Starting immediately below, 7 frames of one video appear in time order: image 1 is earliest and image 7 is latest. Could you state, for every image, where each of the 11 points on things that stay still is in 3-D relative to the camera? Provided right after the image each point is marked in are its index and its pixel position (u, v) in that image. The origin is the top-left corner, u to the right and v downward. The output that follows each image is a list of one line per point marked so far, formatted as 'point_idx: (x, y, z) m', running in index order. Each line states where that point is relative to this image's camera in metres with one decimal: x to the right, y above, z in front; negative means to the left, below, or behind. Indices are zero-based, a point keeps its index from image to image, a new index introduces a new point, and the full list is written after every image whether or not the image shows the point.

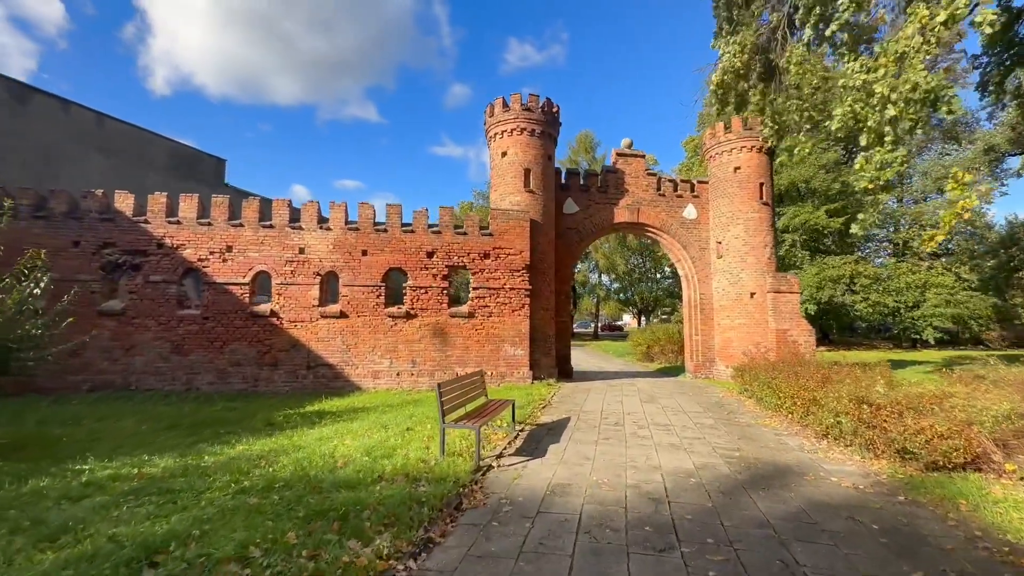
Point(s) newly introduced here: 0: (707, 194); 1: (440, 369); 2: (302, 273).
0: (+6.7, +3.2, +16.1) m
1: (-1.9, -2.2, +12.4) m
2: (-5.4, +0.4, +12.0) m
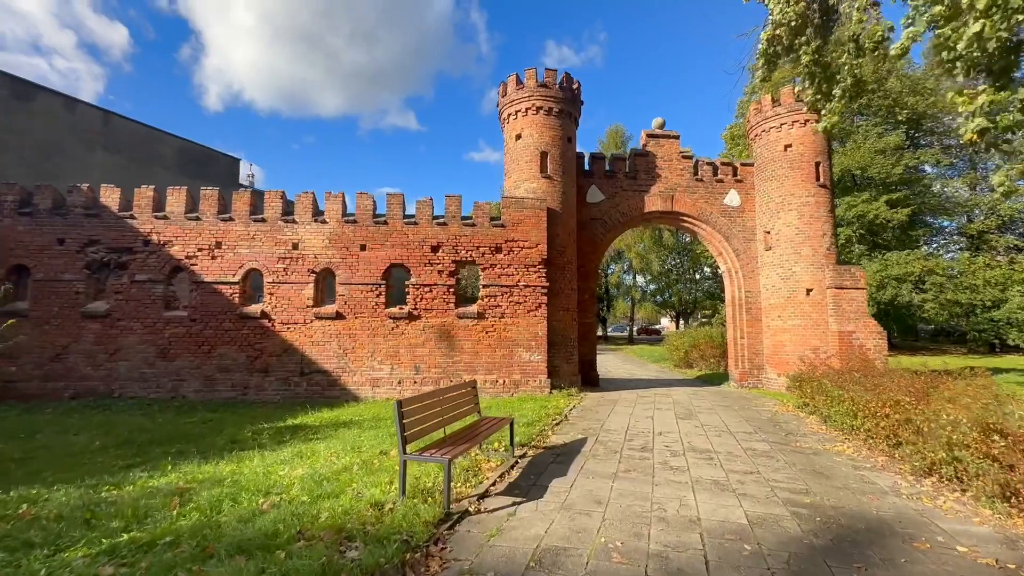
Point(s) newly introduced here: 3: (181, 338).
0: (+7.3, +3.3, +14.2) m
1: (-1.6, -2.1, +11.0) m
2: (-5.1, +0.4, +11.0) m
3: (-7.5, -1.1, +10.6) m
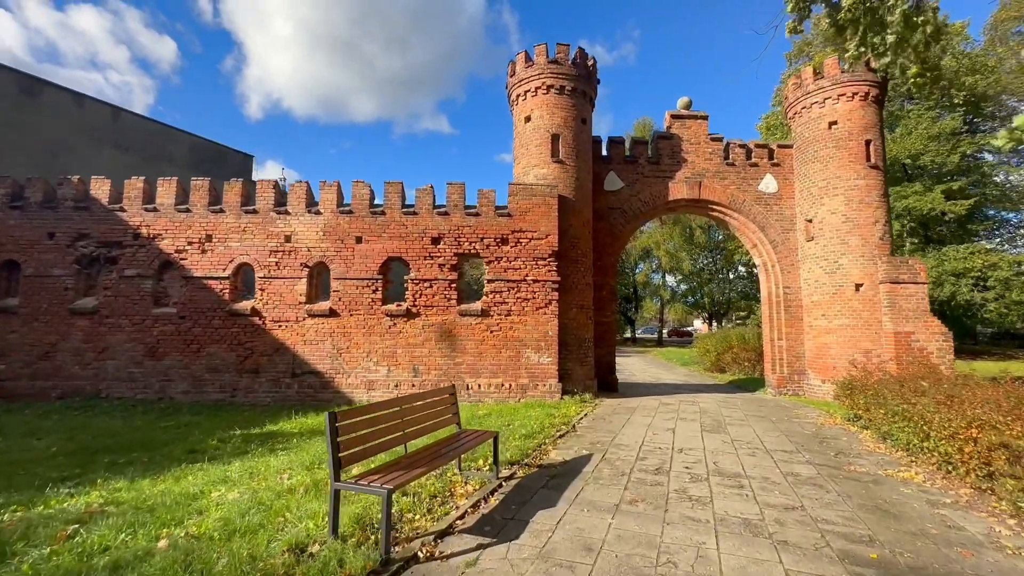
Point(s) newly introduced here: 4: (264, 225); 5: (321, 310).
0: (+7.6, +3.4, +12.7) m
1: (-1.4, -2.0, +10.1) m
2: (-4.9, +0.5, +10.3) m
3: (-7.4, -1.0, +10.1) m
4: (-5.5, +1.4, +10.4) m
5: (-4.2, -0.5, +10.1) m
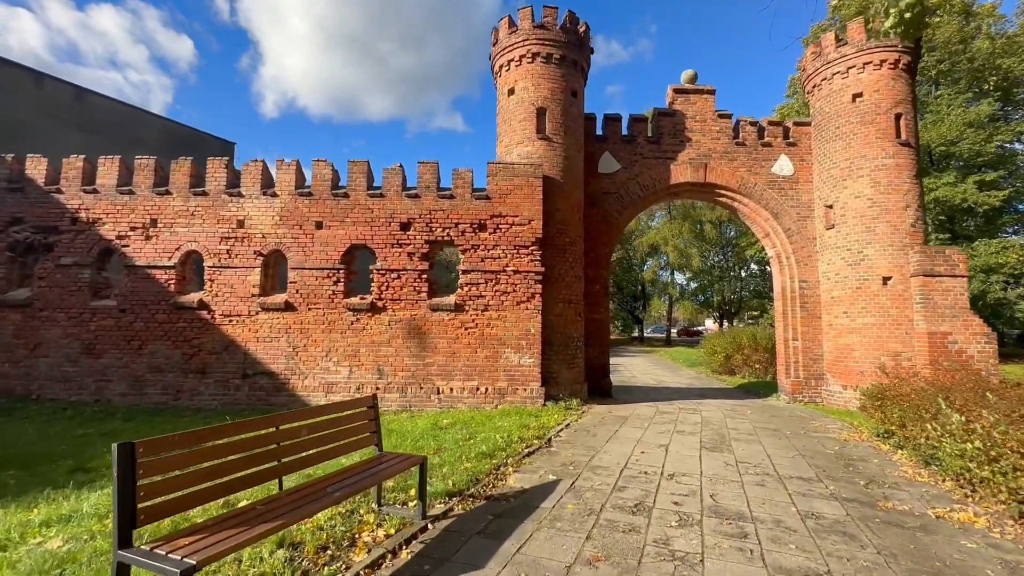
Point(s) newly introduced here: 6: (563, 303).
0: (+7.2, +3.6, +11.4) m
1: (-1.9, -1.8, +9.0) m
2: (-5.4, +0.7, +9.3) m
3: (-7.8, -0.9, +9.1) m
4: (-5.9, +1.6, +9.3) m
5: (-4.6, -0.3, +9.1) m
6: (+1.1, -0.3, +9.6) m
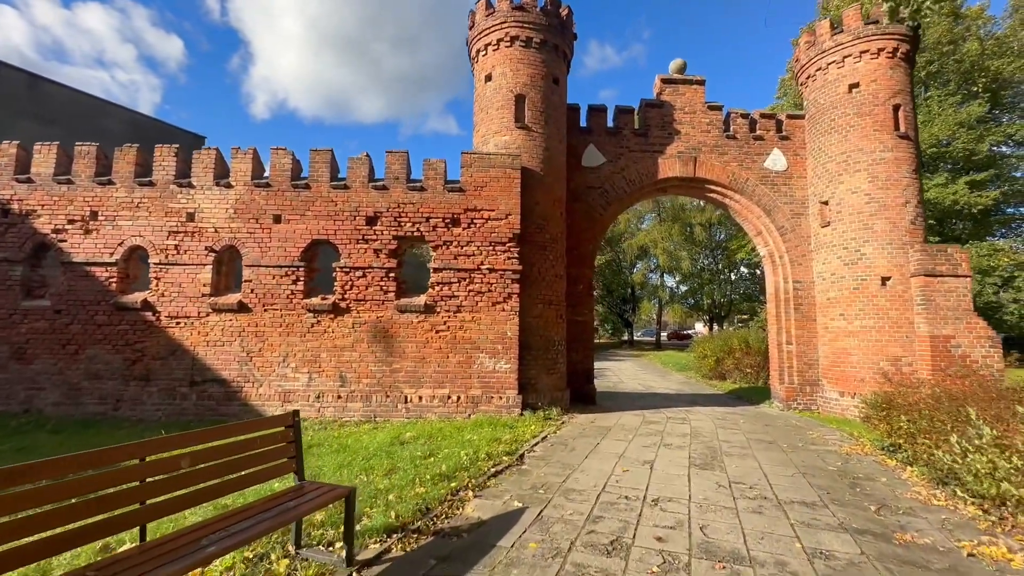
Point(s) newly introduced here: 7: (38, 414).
0: (+6.7, +3.6, +10.8) m
1: (-2.3, -1.8, +8.3) m
2: (-5.8, +0.7, +8.5) m
3: (-8.3, -0.8, +8.2) m
4: (-6.4, +1.6, +8.5) m
5: (-5.0, -0.3, +8.3) m
6: (+0.6, -0.3, +9.0) m
7: (-8.1, -2.1, +8.0) m
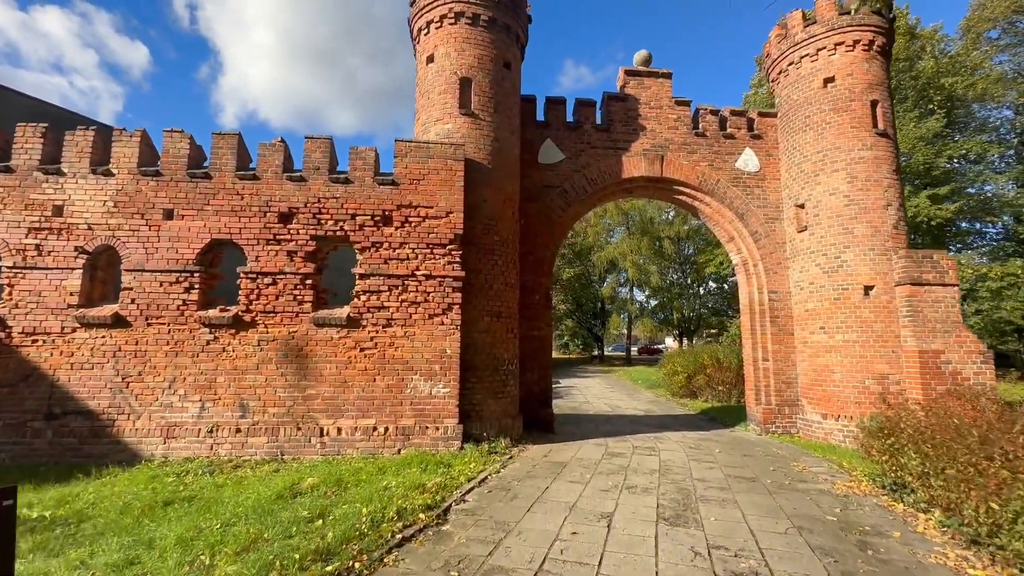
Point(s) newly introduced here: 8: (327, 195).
0: (+5.7, +3.3, +10.1) m
1: (-3.2, -2.0, +6.8) m
2: (-6.7, +0.6, +6.9) m
3: (-9.2, -1.0, +6.5) m
4: (-7.3, +1.5, +7.0) m
5: (-5.9, -0.4, +6.7) m
6: (-0.3, -0.5, +7.7) m
7: (-9.0, -2.3, +6.2) m
8: (-2.9, +1.5, +7.4) m
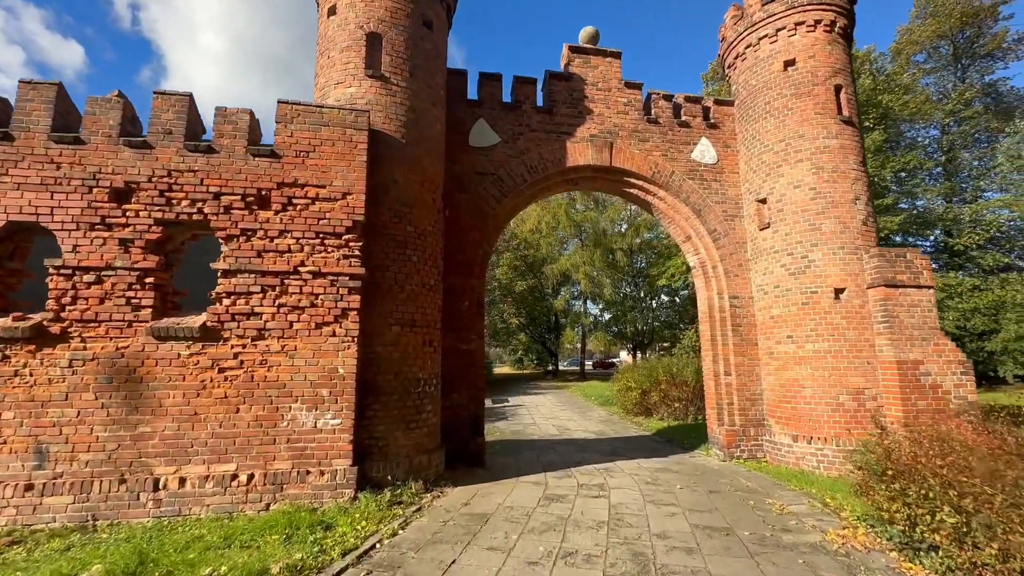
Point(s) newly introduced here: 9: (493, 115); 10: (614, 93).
0: (+4.3, +3.2, +9.2) m
1: (-4.2, -1.9, +5.0) m
2: (-7.7, +0.6, +4.8) m
3: (-10.1, -0.9, +4.1) m
4: (-8.3, +1.5, +4.8) m
5: (-6.9, -0.4, +4.7) m
6: (-1.5, -0.5, +6.2) m
7: (-9.9, -2.2, +3.8) m
8: (-4.0, +1.5, +5.6) m
9: (-0.3, +3.1, +8.3) m
10: (+1.9, +3.7, +8.8) m
